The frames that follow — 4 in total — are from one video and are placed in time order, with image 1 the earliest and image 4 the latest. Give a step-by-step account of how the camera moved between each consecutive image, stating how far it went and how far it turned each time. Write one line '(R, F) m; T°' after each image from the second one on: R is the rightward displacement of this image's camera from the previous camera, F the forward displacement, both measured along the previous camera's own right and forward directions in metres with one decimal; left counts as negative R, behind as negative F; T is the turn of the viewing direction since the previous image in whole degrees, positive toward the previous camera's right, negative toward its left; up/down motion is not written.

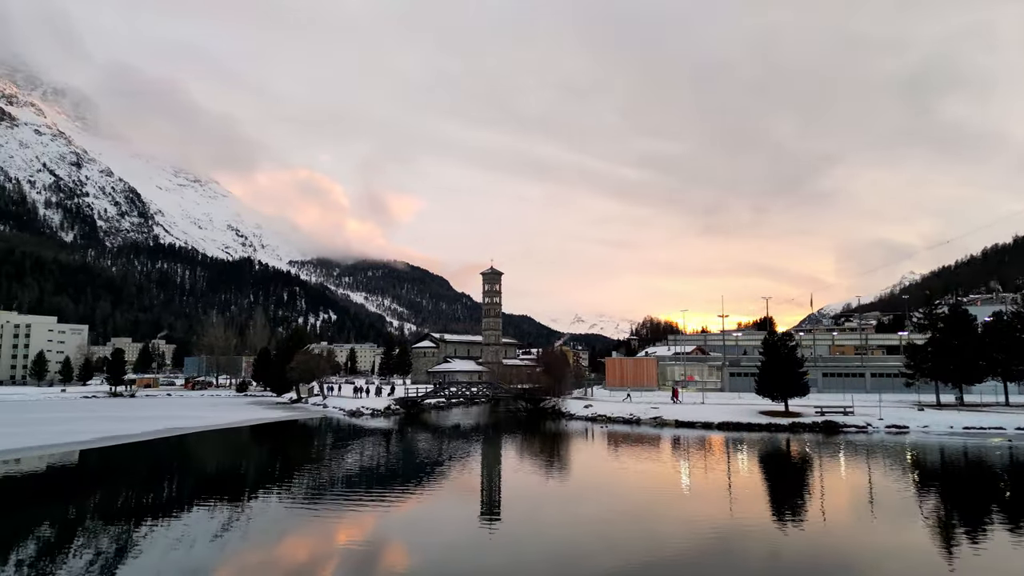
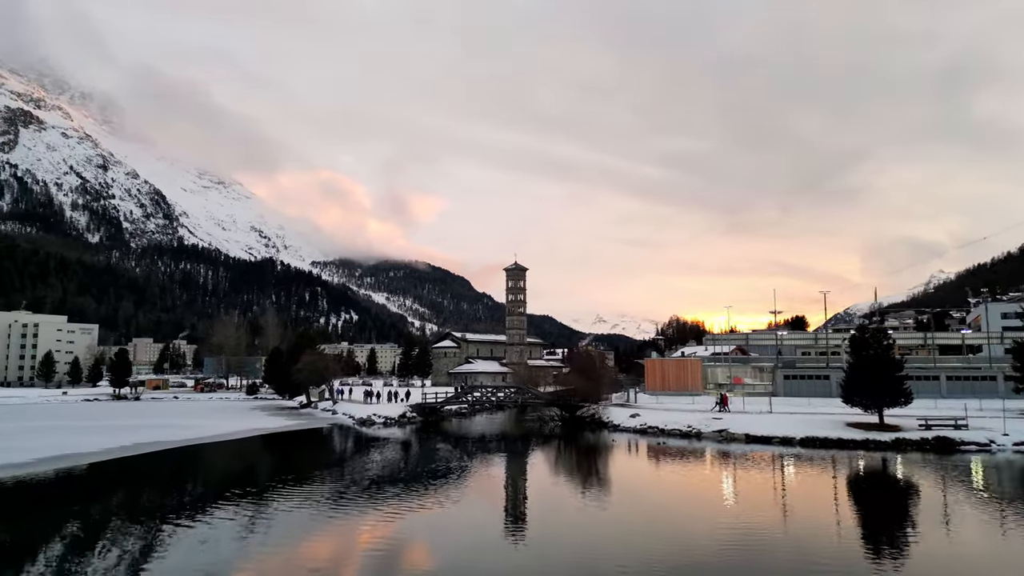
(-0.3, +2.7) m; -2°
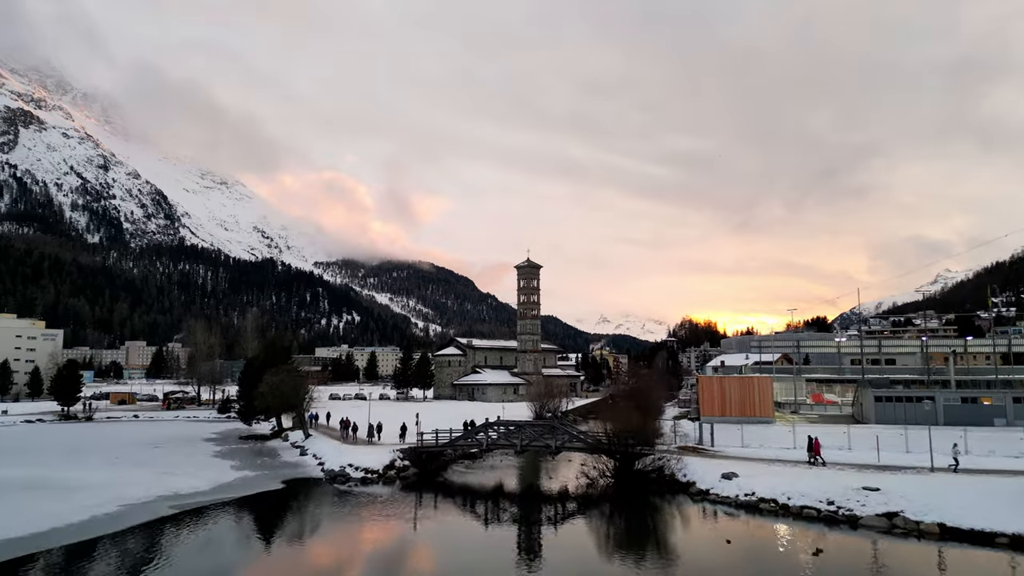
(-0.5, +5.1) m; 0°
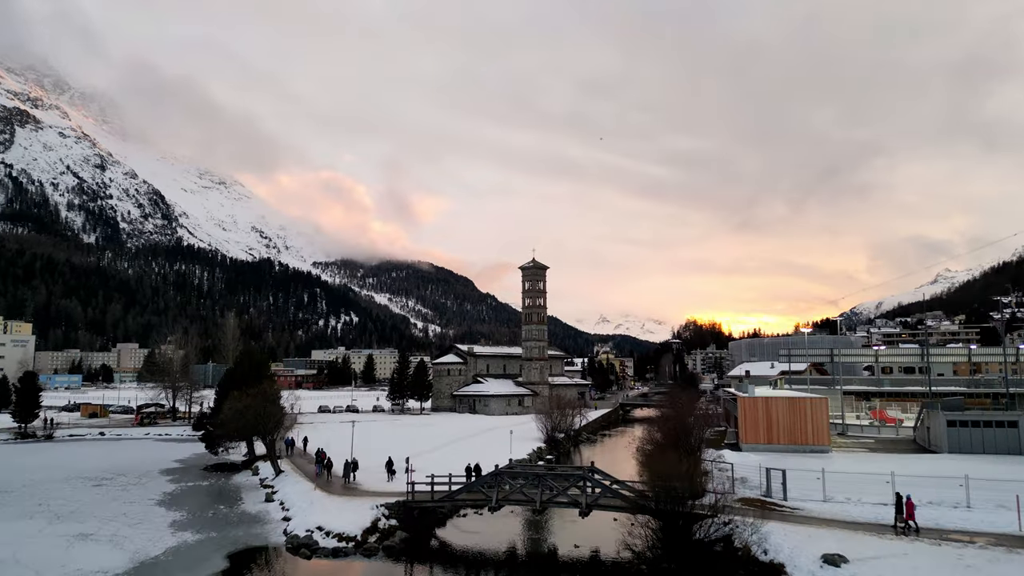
(-0.3, +2.9) m; 0°
